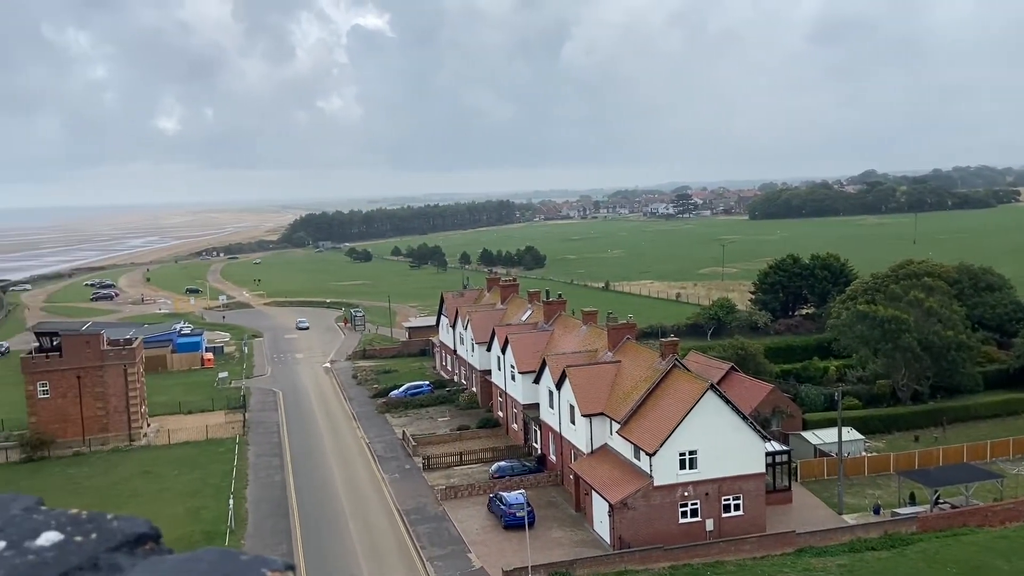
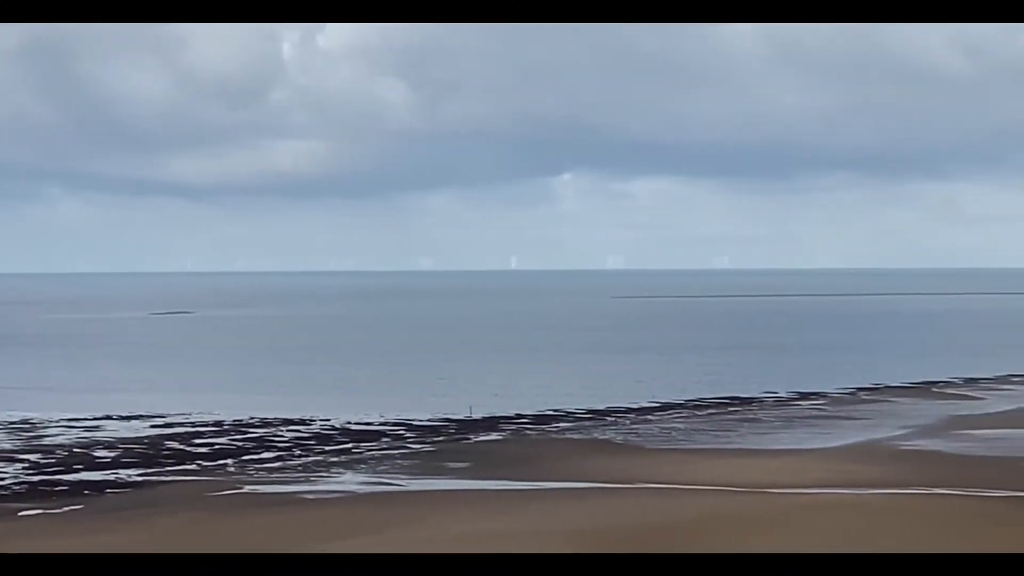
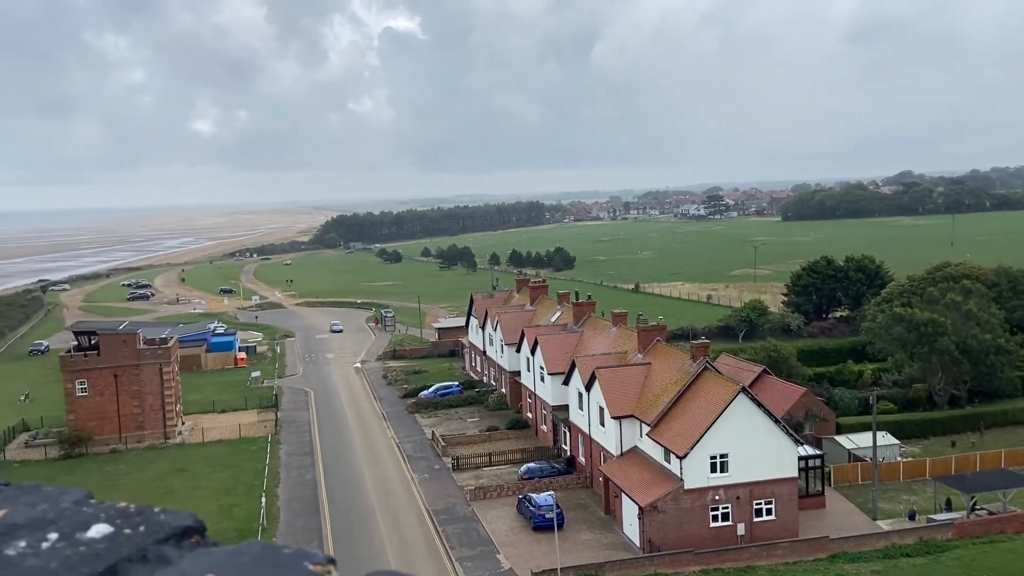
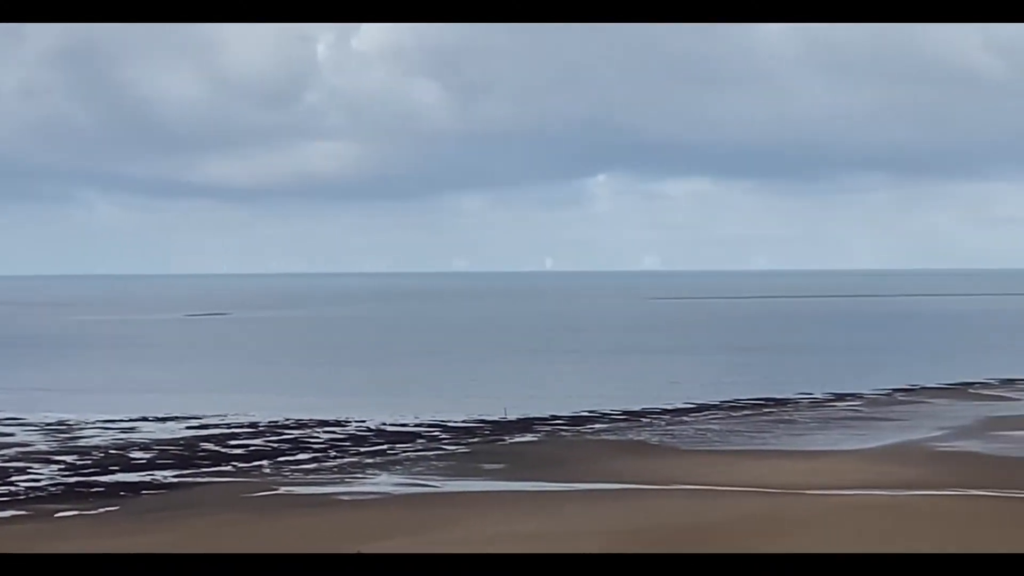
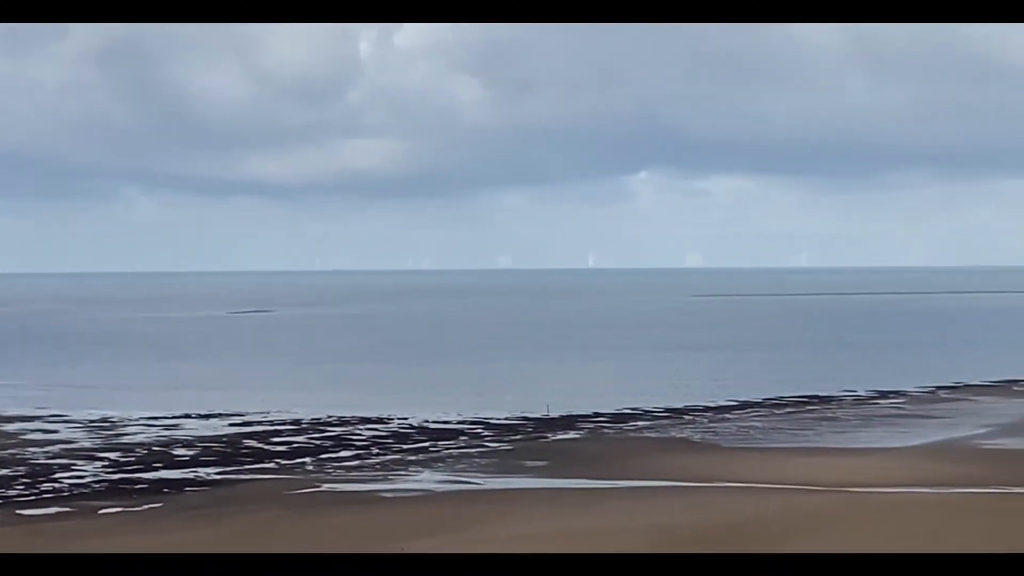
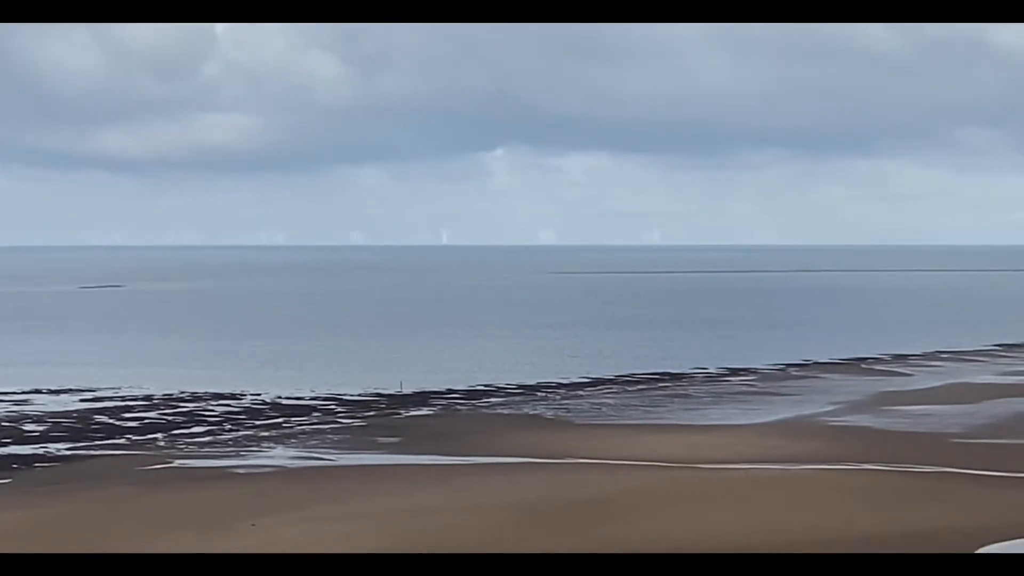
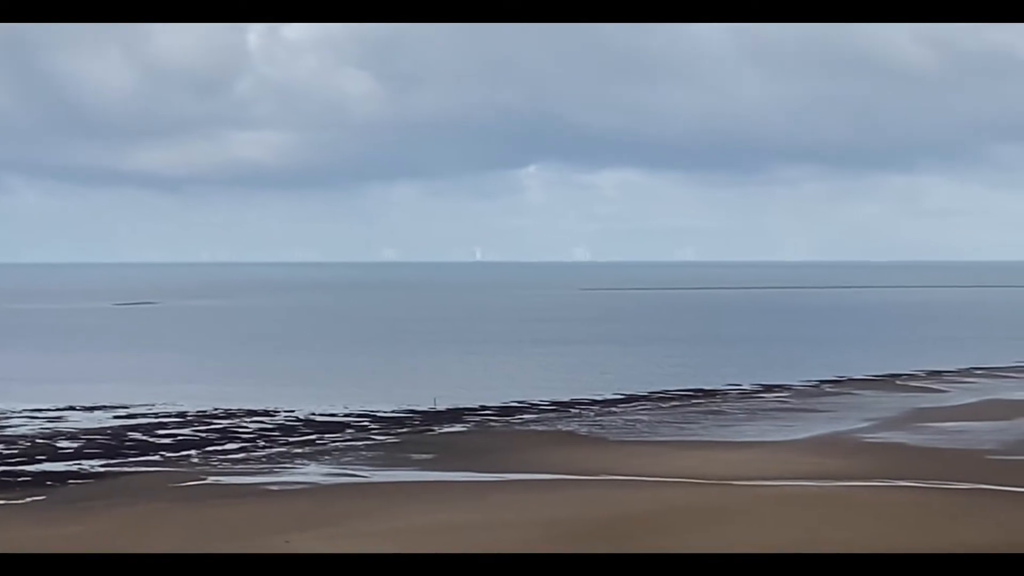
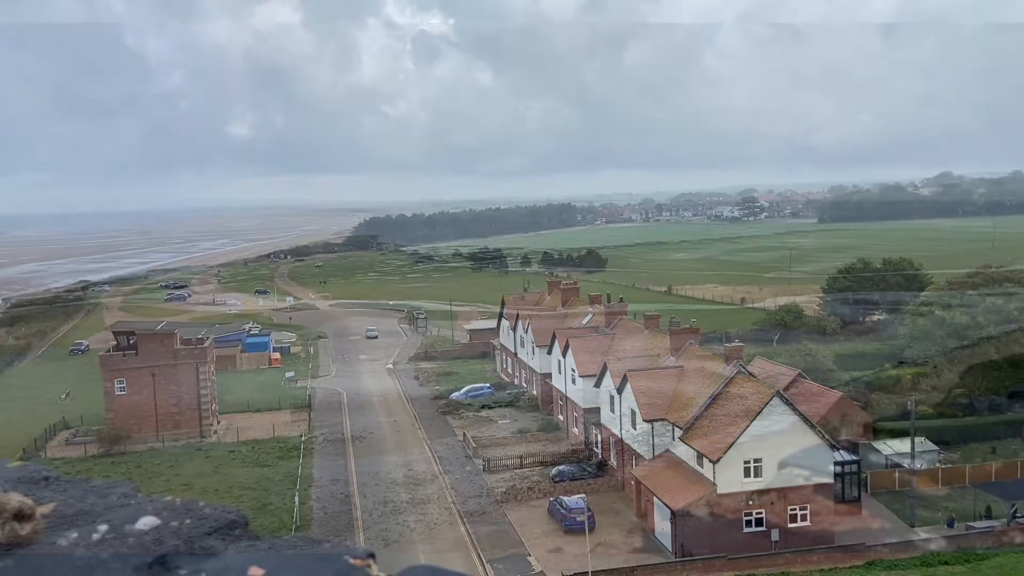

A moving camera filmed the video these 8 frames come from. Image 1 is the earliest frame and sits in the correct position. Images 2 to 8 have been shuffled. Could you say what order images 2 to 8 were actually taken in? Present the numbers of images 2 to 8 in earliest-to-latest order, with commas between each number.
3, 8, 5, 4, 2, 7, 6
